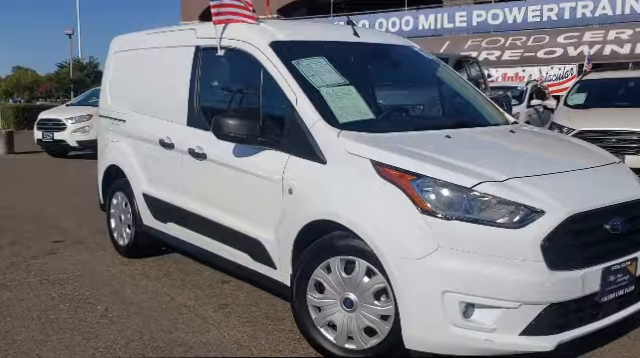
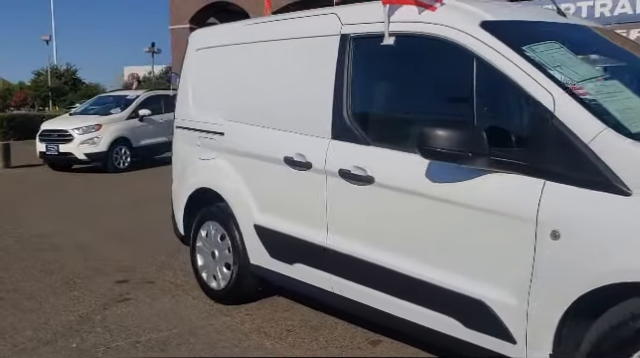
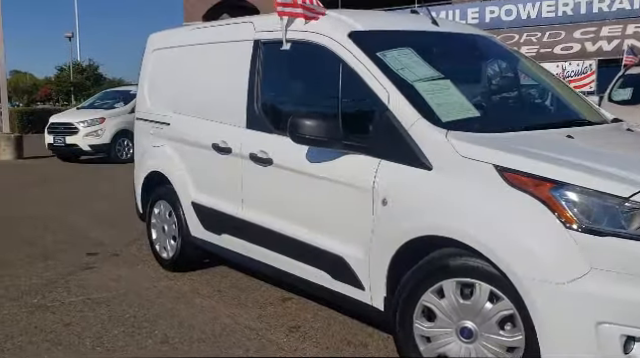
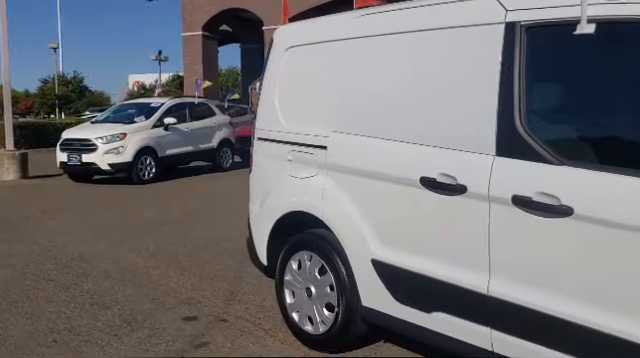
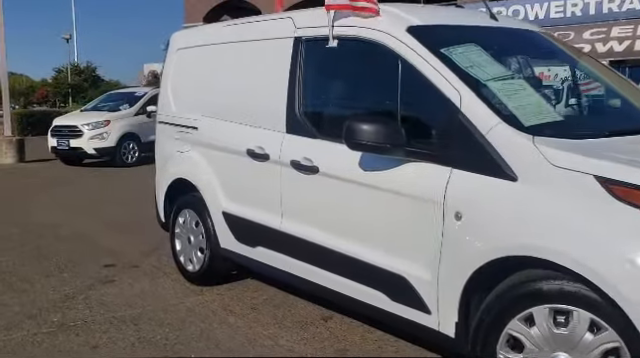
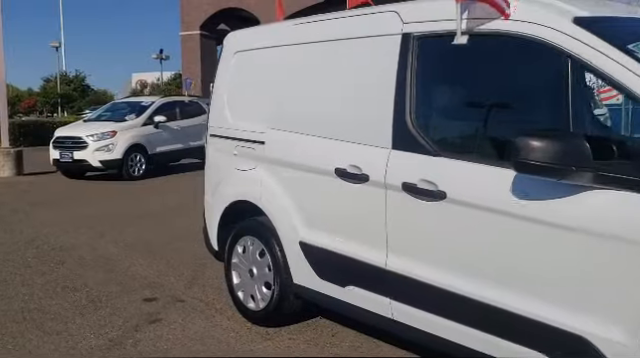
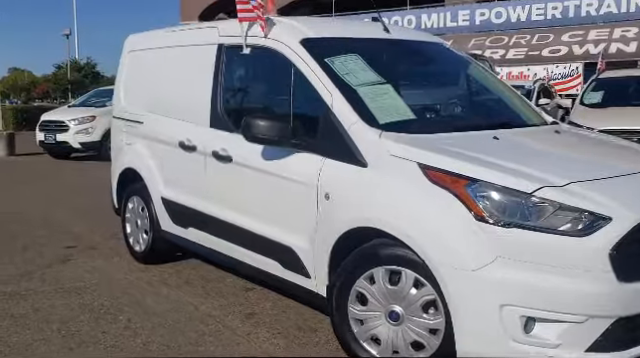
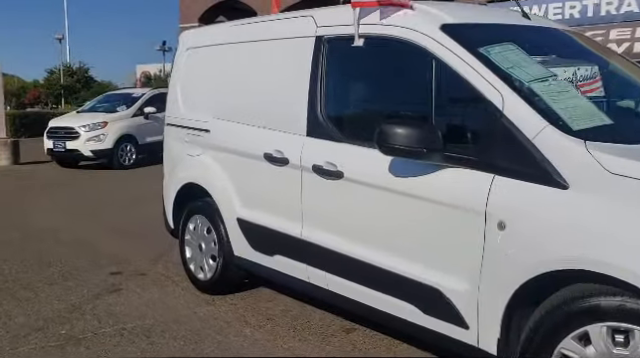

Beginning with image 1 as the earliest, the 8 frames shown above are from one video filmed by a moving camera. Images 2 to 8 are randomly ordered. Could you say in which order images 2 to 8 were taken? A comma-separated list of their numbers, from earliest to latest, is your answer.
7, 3, 5, 8, 2, 6, 4
